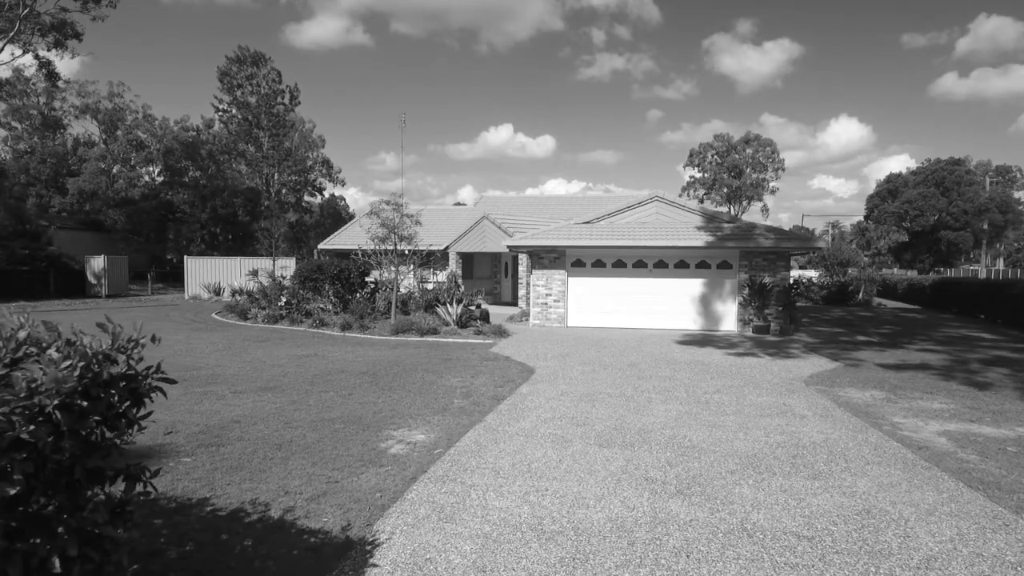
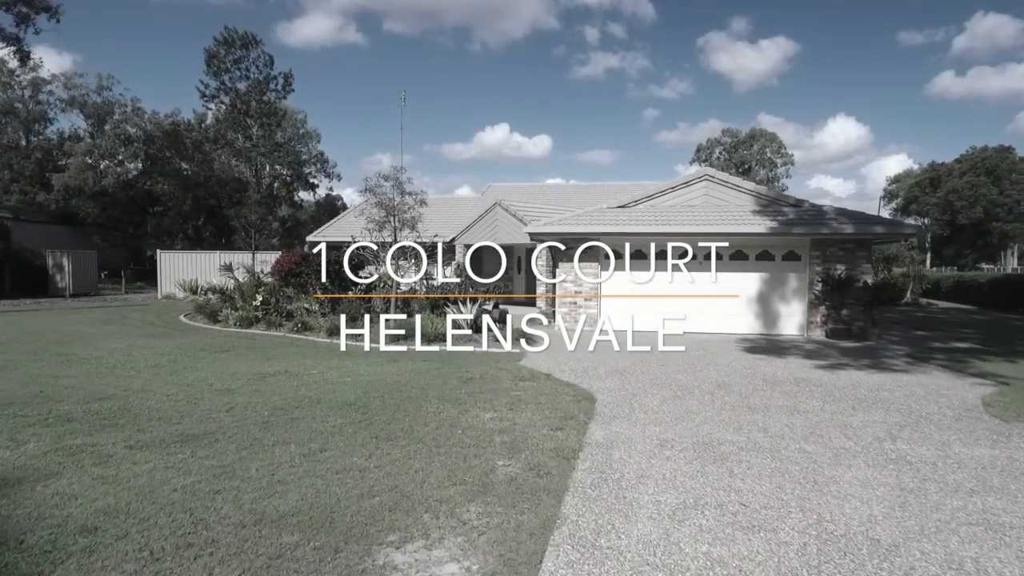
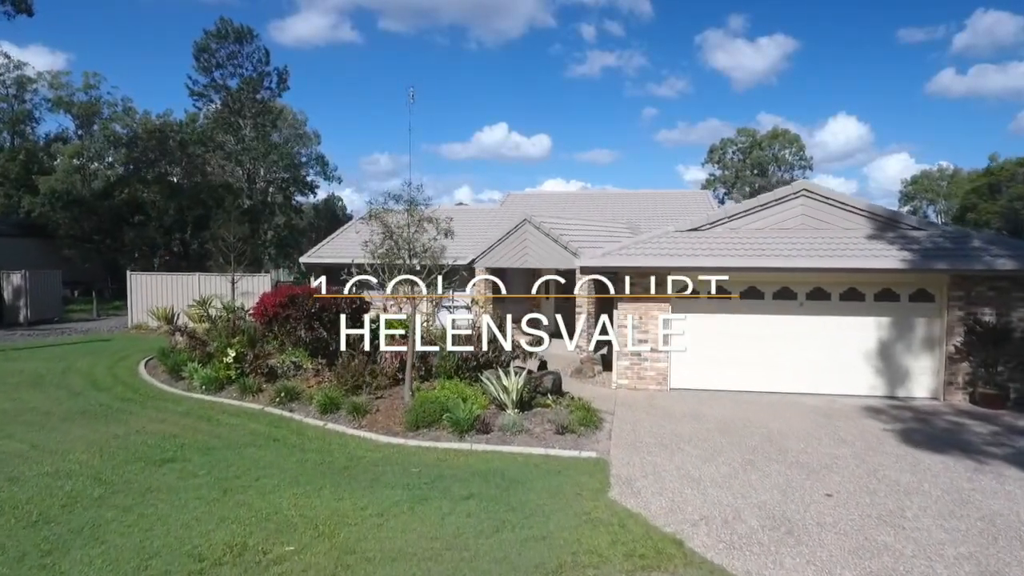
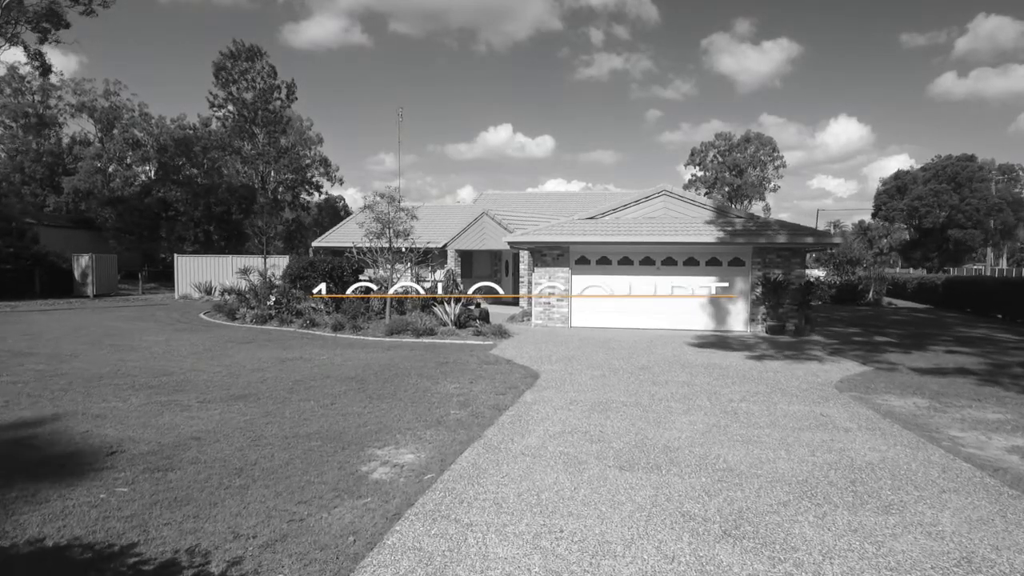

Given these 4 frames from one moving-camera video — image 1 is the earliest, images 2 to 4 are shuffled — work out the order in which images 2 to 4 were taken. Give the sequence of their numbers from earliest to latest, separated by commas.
4, 2, 3
